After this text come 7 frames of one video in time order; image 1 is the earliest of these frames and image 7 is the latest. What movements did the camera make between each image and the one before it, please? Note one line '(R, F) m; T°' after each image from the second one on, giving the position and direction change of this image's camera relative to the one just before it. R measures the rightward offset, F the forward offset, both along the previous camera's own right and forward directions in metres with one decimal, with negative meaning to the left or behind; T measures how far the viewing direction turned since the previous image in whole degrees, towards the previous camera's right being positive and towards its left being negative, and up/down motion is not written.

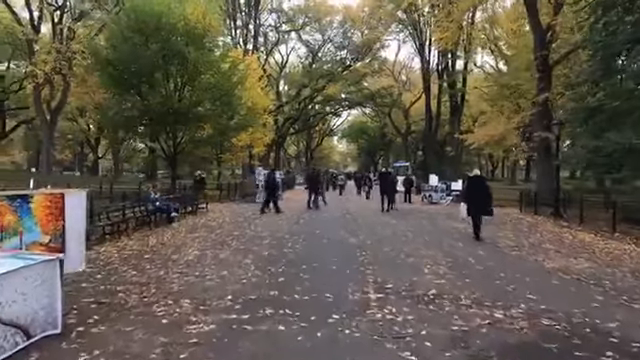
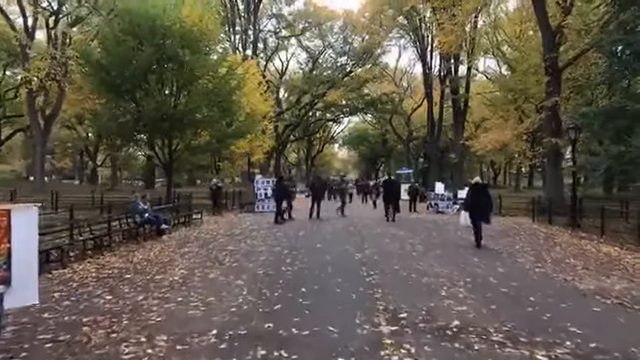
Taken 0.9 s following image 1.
(0.0, +1.3) m; 0°
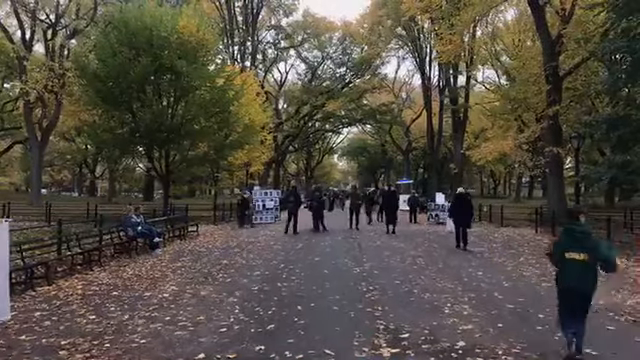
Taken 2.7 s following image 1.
(0.0, +0.5) m; 0°
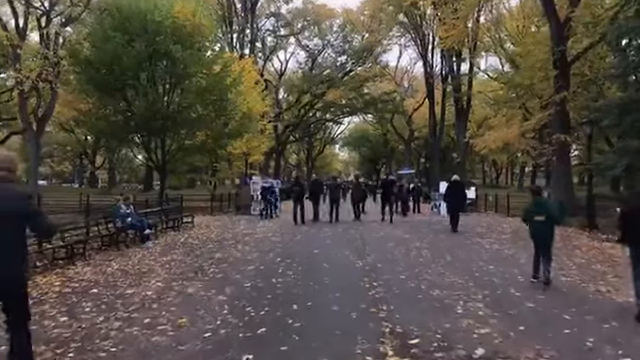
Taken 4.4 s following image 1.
(0.0, +0.9) m; 0°
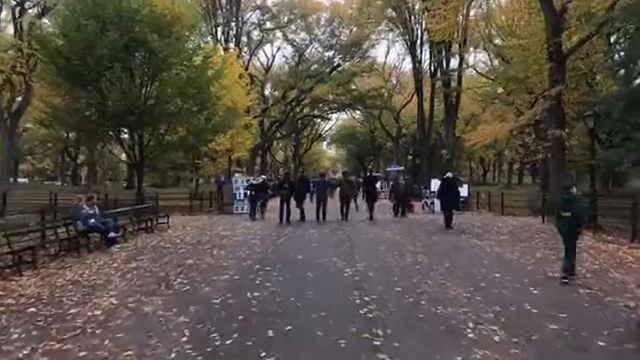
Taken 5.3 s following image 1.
(+0.1, +1.4) m; +1°
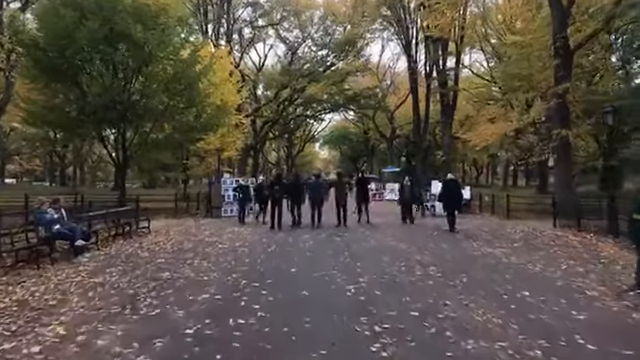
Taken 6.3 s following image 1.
(-0.1, +1.6) m; +1°
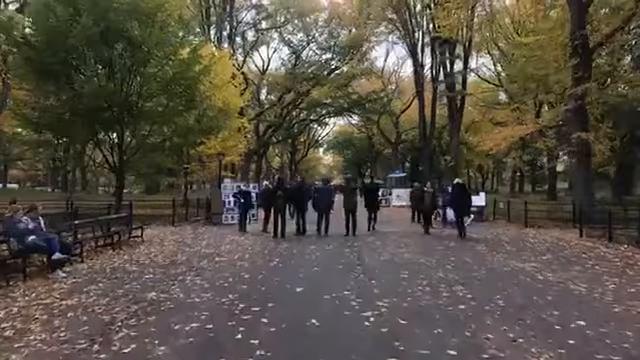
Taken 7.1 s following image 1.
(-0.1, +1.5) m; 0°
